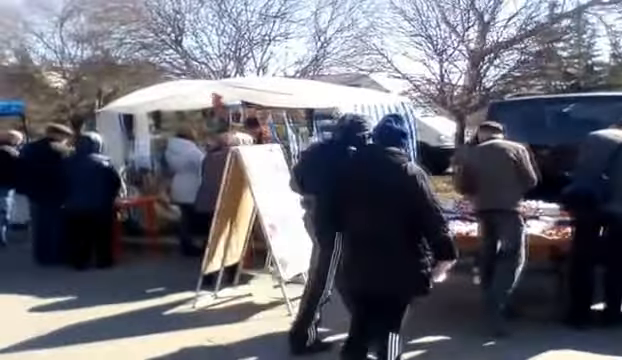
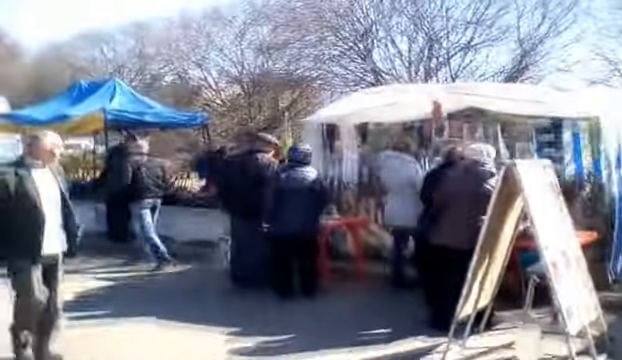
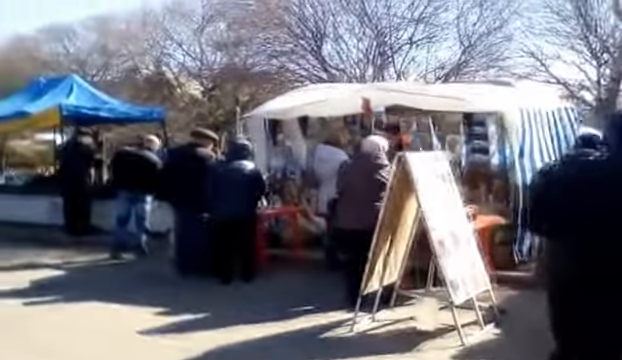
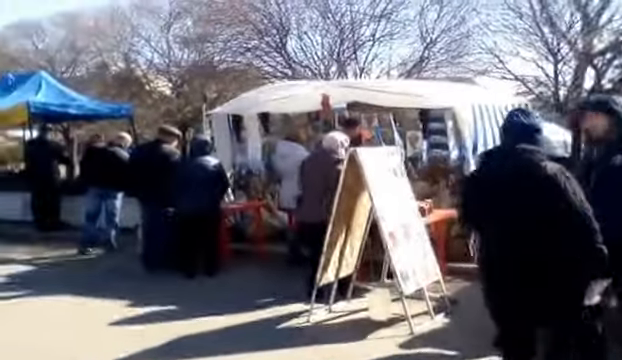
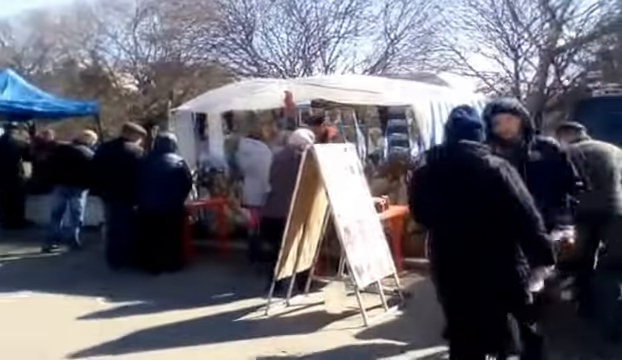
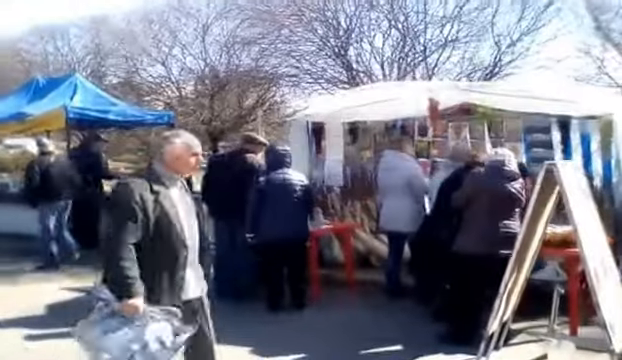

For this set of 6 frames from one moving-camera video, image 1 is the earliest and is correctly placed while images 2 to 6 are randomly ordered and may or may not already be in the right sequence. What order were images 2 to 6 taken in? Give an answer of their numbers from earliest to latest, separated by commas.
5, 4, 3, 2, 6
